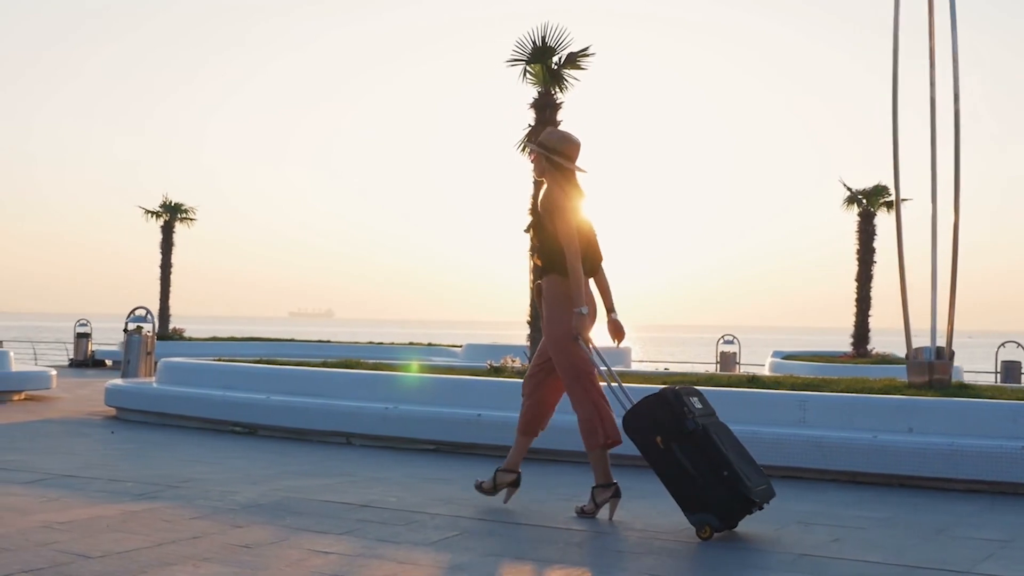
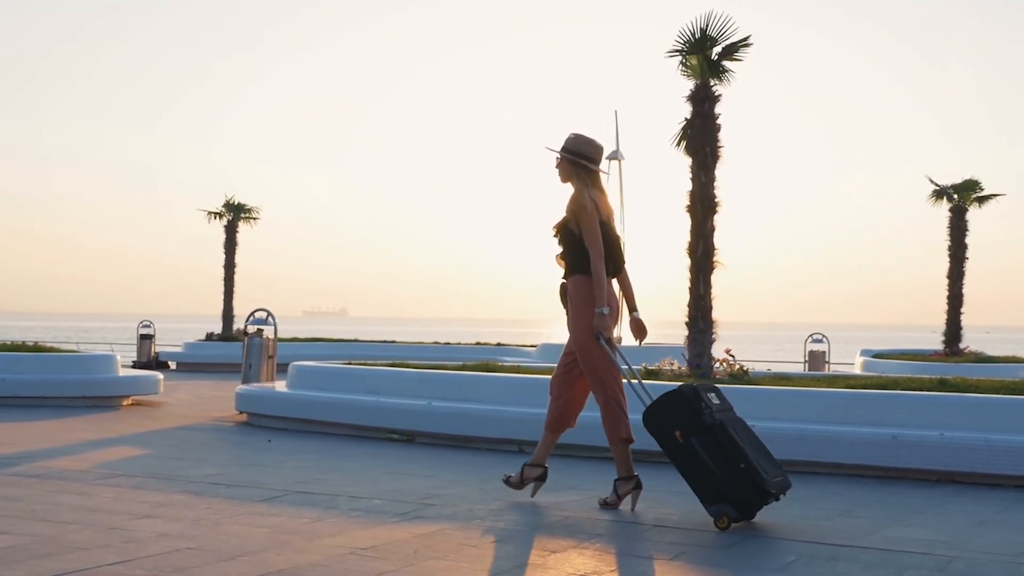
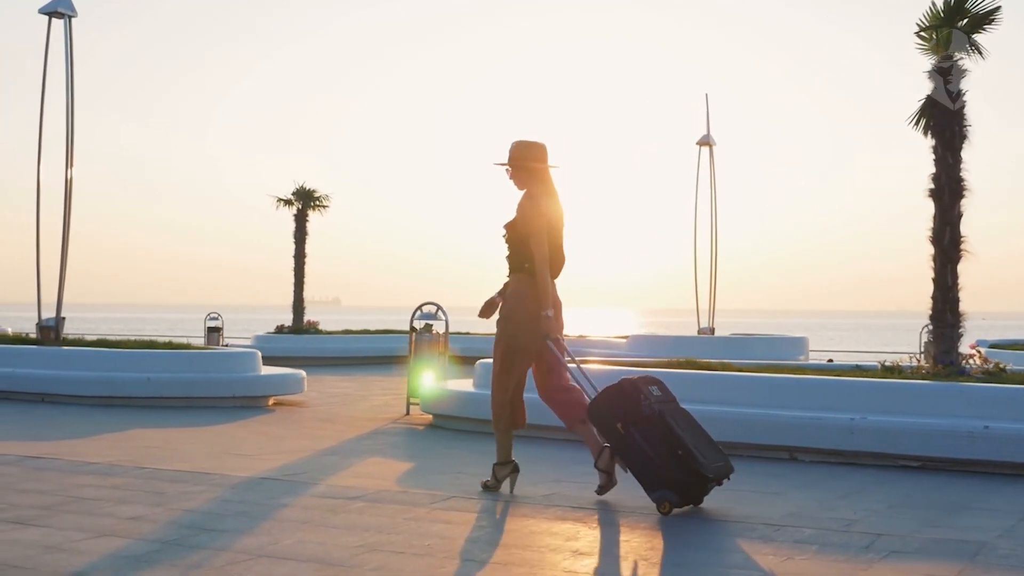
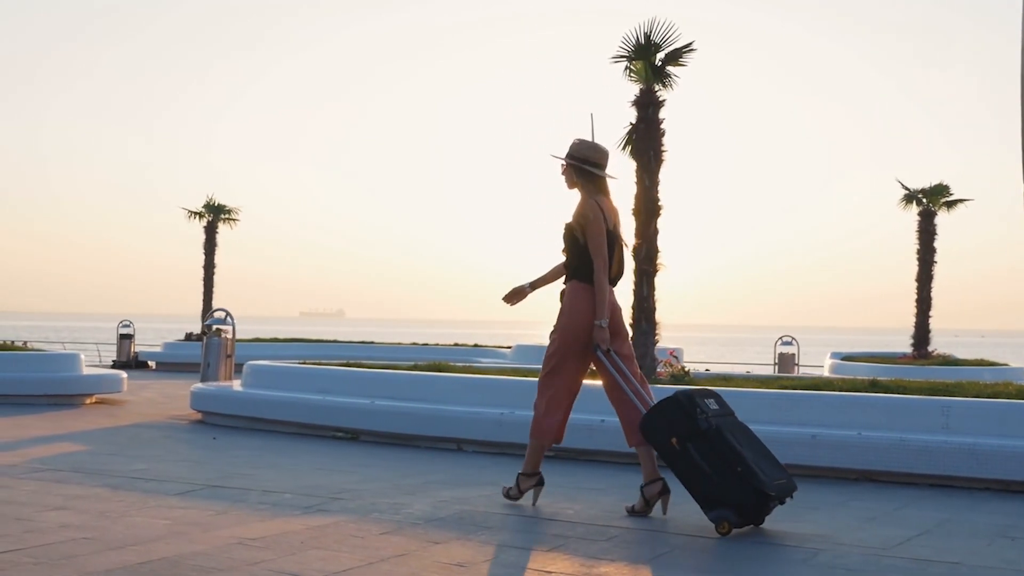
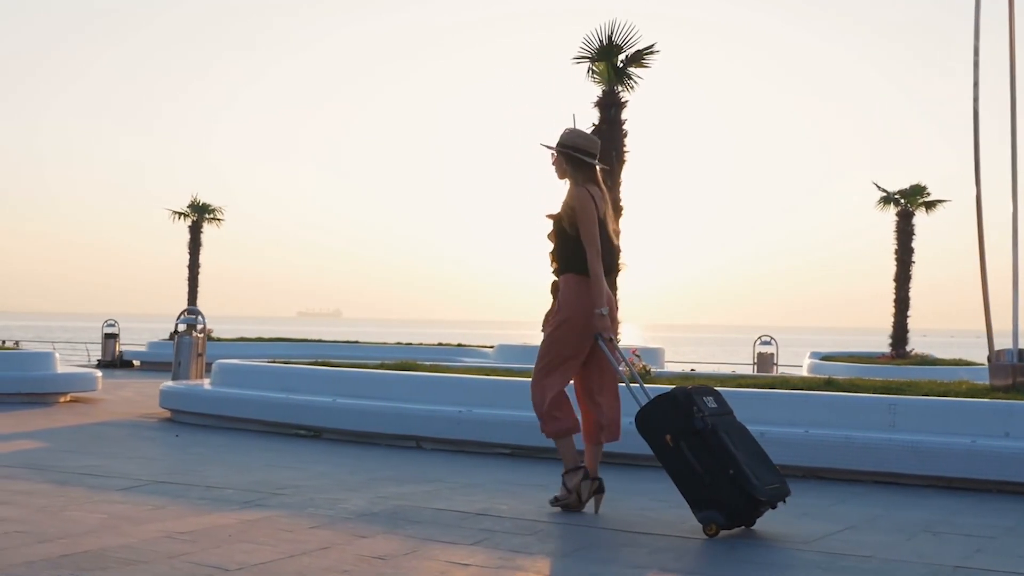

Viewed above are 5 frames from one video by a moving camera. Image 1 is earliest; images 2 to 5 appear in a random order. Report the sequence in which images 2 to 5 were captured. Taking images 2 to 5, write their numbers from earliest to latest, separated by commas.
5, 4, 2, 3
